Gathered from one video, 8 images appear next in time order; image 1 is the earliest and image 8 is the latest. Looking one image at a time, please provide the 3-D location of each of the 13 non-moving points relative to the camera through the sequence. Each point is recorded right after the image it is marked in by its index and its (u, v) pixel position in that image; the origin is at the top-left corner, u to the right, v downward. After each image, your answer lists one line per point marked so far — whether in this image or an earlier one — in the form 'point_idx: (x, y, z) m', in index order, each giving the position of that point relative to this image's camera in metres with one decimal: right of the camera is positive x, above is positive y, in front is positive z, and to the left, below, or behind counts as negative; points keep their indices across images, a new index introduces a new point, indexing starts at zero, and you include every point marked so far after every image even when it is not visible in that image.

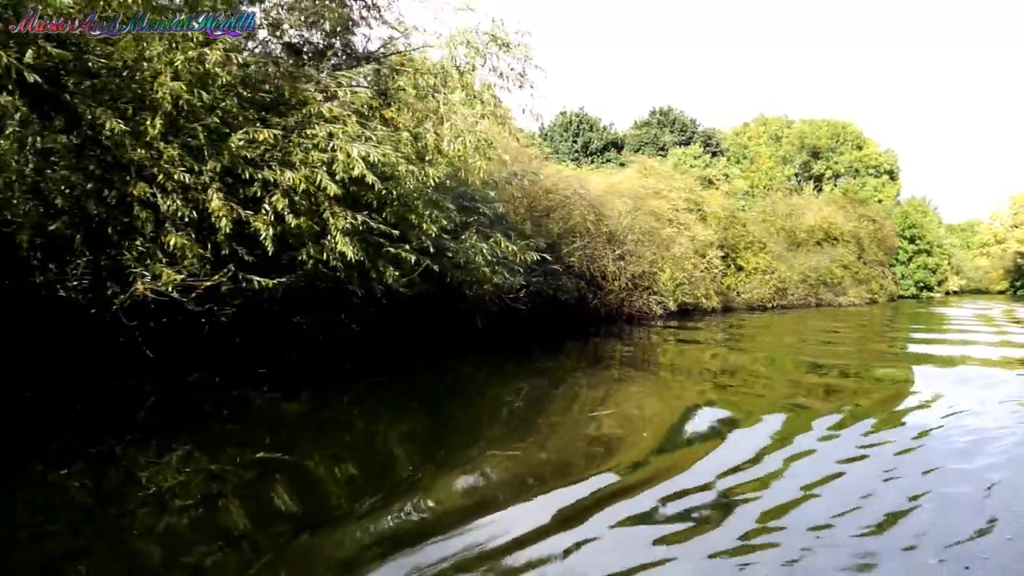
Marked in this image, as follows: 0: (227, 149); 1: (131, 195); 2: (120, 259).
0: (-3.1, +1.5, +8.7) m
1: (-3.8, +0.9, +8.1) m
2: (-4.1, +0.3, +8.5) m
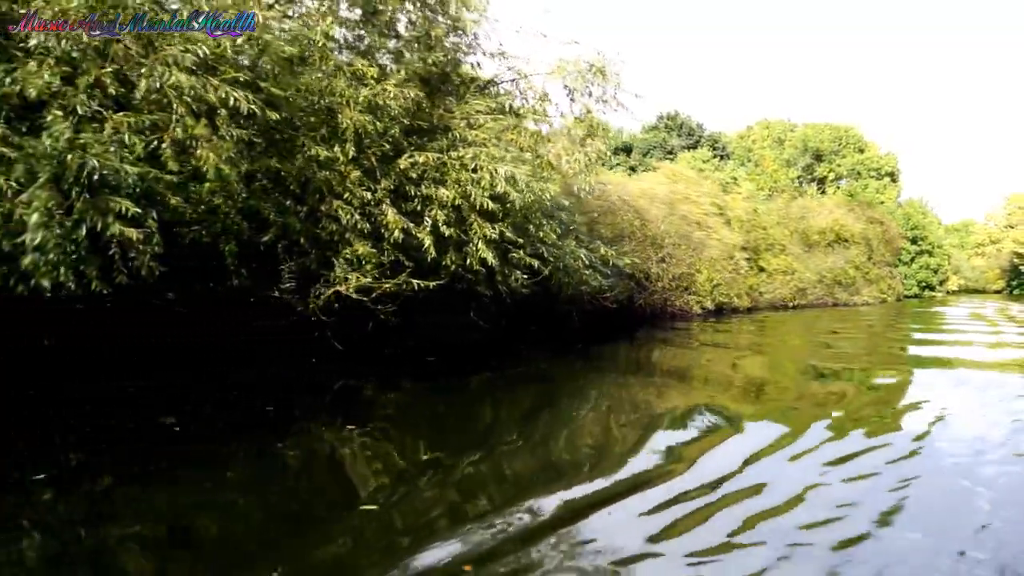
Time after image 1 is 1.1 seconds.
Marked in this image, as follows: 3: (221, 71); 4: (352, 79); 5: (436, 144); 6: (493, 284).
0: (-1.5, +1.5, +10.1) m
1: (-2.2, +0.9, +9.6) m
2: (-2.5, +0.3, +10.0) m
3: (-3.0, +2.3, +8.1) m
4: (-2.0, +2.6, +9.8) m
5: (-1.1, +1.9, +10.5) m
6: (-0.3, +0.1, +12.0) m
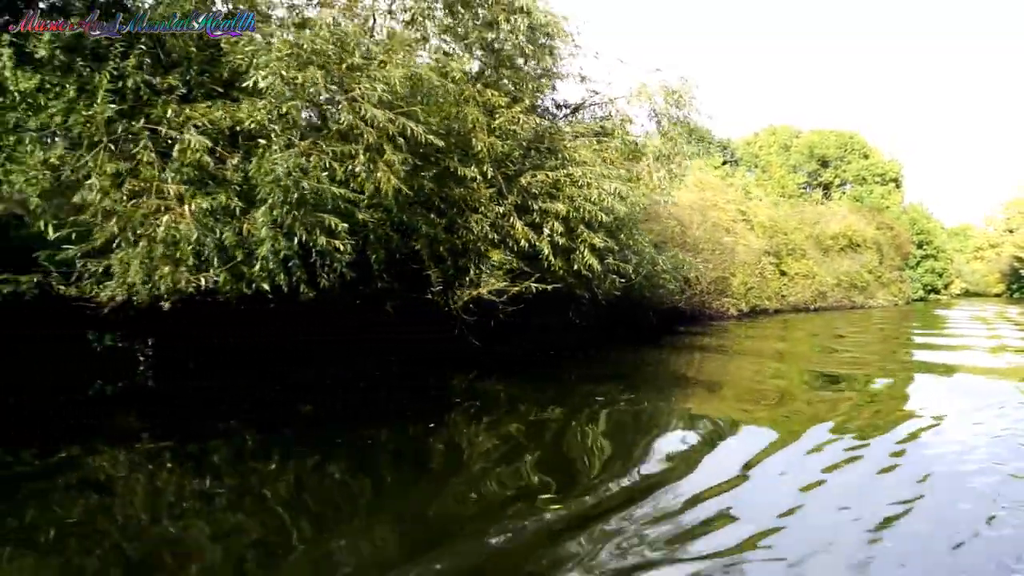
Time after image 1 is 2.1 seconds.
0: (+0.1, +1.5, +11.5) m
1: (-0.6, +0.9, +11.0) m
2: (-0.9, +0.3, +11.3) m
3: (-1.4, +2.2, +9.5) m
4: (-0.4, +2.5, +11.2) m
5: (+0.5, +1.9, +11.9) m
6: (+1.2, +0.1, +13.4) m
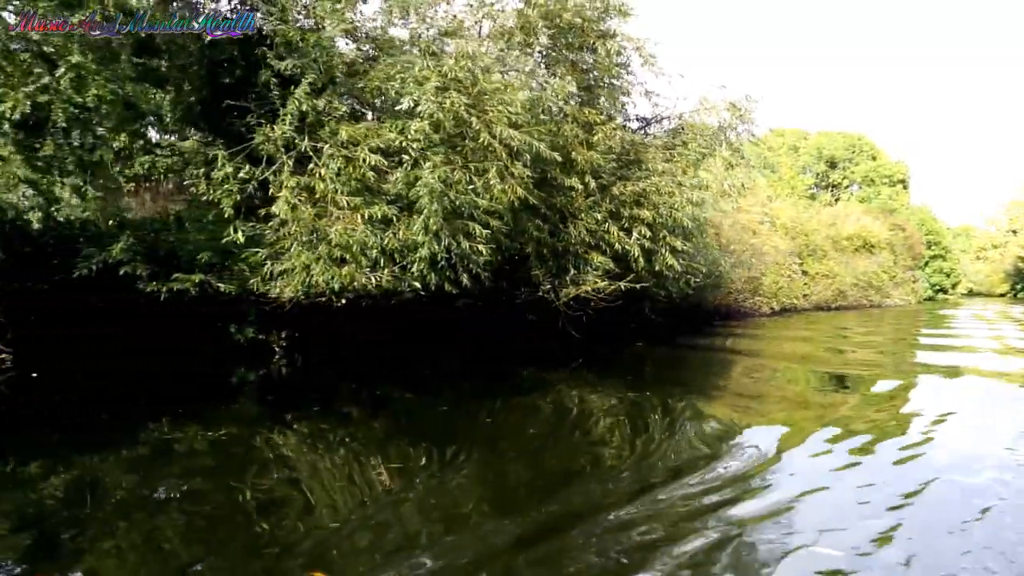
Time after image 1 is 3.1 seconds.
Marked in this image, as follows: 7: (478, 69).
0: (+1.5, +1.5, +12.8) m
1: (+0.8, +0.9, +12.3) m
2: (+0.6, +0.3, +12.6) m
3: (0.0, +2.3, +10.8) m
4: (+1.1, +2.5, +12.5) m
5: (+2.0, +1.9, +13.2) m
6: (+2.7, +0.1, +14.7) m
7: (-0.5, +3.0, +10.8) m
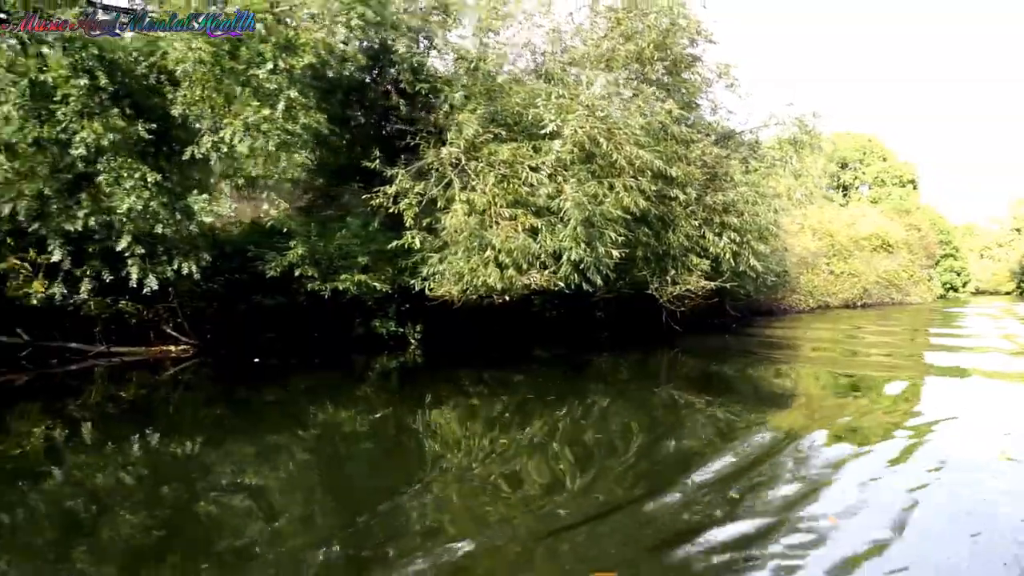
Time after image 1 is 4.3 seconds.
0: (+3.4, +1.5, +14.4) m
1: (+2.7, +0.9, +13.9) m
2: (+2.4, +0.3, +14.2) m
3: (+1.9, +2.3, +12.4) m
4: (+2.9, +2.6, +14.1) m
5: (+3.8, +1.9, +14.8) m
6: (+4.6, +0.1, +16.3) m
7: (+1.4, +3.0, +12.4) m
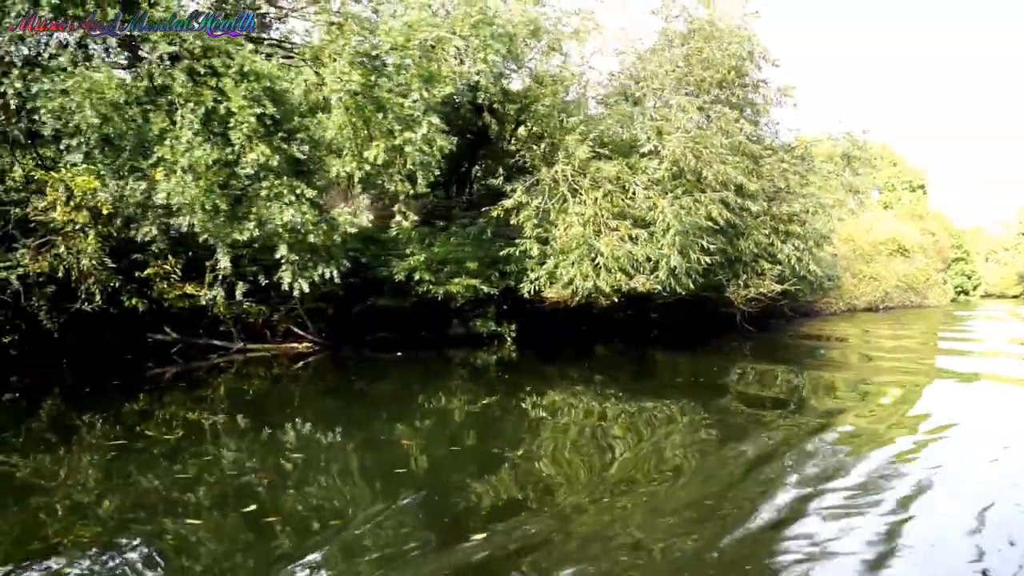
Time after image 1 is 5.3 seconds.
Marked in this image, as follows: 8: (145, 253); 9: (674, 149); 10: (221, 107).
0: (+5.0, +1.5, +15.8) m
1: (+4.3, +0.9, +15.3) m
2: (+4.0, +0.2, +15.6) m
3: (+3.5, +2.2, +13.8) m
4: (+4.5, +2.5, +15.5) m
5: (+5.4, +1.9, +16.2) m
6: (+6.2, +0.1, +17.7) m
7: (+3.0, +2.9, +13.8) m
8: (-5.6, +0.5, +12.5) m
9: (+2.6, +2.2, +13.1) m
10: (-4.0, +2.5, +11.2) m
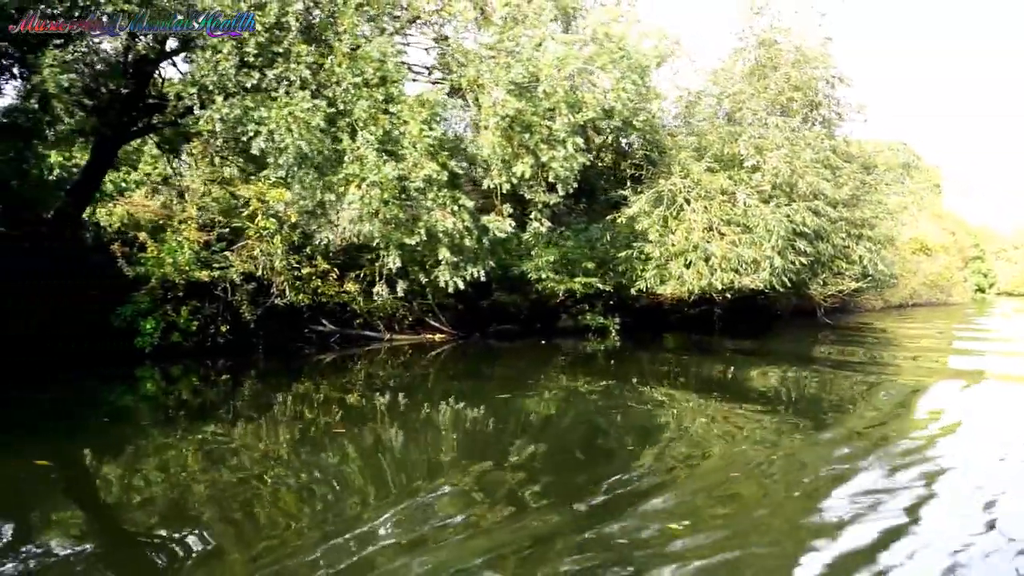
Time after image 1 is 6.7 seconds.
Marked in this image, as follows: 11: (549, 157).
0: (+7.2, +1.5, +17.6) m
1: (+6.5, +0.9, +17.1) m
2: (+6.2, +0.3, +17.4) m
3: (+5.7, +2.3, +15.6) m
4: (+6.7, +2.6, +17.3) m
5: (+7.6, +1.9, +18.0) m
6: (+8.4, +0.1, +19.5) m
7: (+5.2, +3.0, +15.6) m
8: (-3.4, +0.6, +14.4) m
9: (+4.8, +2.3, +14.9) m
10: (-1.8, +2.5, +13.0) m
11: (+0.6, +2.2, +13.5) m
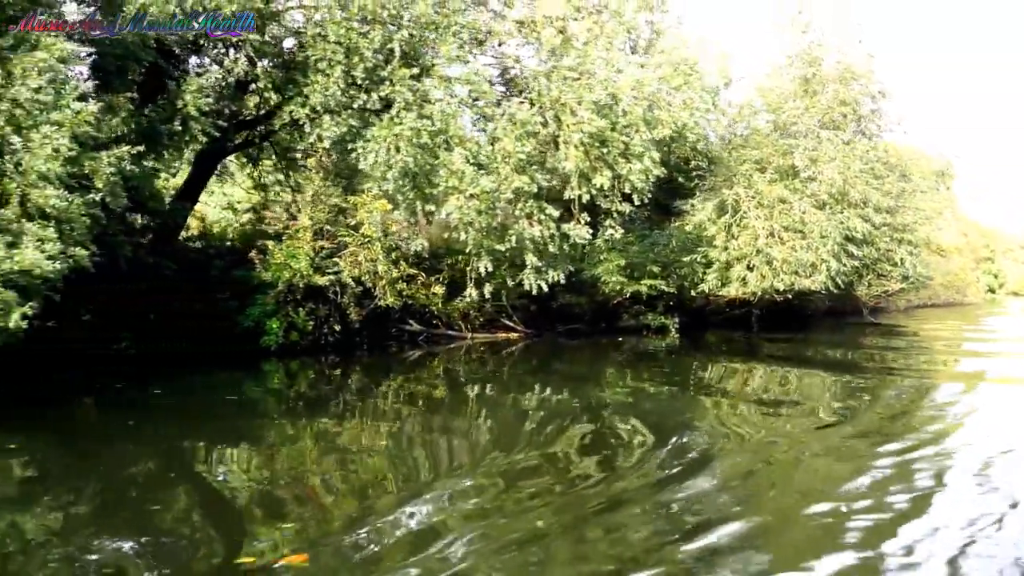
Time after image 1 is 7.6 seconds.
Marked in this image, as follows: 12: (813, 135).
0: (+8.7, +1.5, +18.8) m
1: (+7.9, +0.9, +18.3) m
2: (+7.7, +0.3, +18.6) m
3: (+7.1, +2.3, +16.8) m
4: (+8.2, +2.5, +18.5) m
5: (+9.1, +1.9, +19.2) m
6: (+9.9, +0.1, +20.7) m
7: (+6.6, +3.0, +16.8) m
8: (-2.0, +0.5, +15.6) m
9: (+6.2, +2.2, +16.1) m
10: (-0.4, +2.5, +14.3) m
11: (+2.0, +2.1, +14.8) m
12: (+6.2, +3.2, +16.9) m
